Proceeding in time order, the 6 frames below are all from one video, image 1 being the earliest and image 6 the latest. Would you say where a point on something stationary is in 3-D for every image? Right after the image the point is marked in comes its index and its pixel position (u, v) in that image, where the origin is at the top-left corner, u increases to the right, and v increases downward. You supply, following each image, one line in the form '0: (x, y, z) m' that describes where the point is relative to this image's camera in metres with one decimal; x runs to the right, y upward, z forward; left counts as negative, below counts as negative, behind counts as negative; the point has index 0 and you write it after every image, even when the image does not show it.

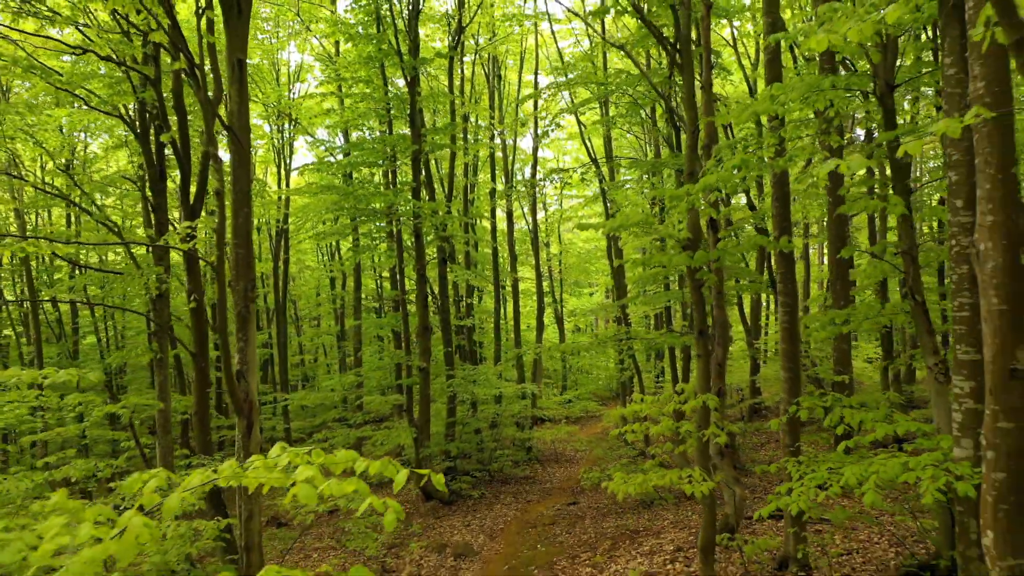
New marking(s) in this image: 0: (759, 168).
0: (+2.5, +1.2, +5.2) m
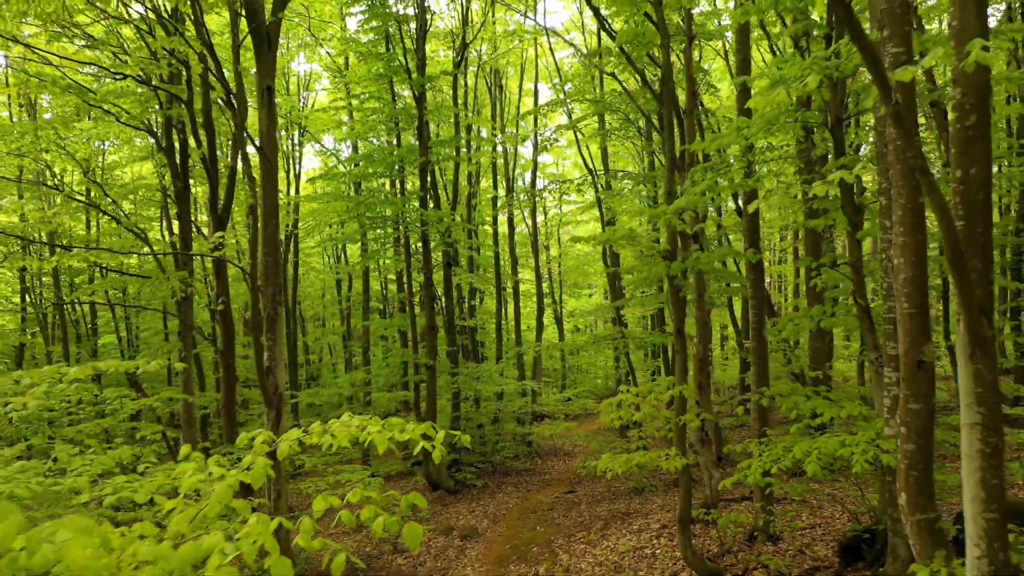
0: (+2.5, +1.2, +5.9) m
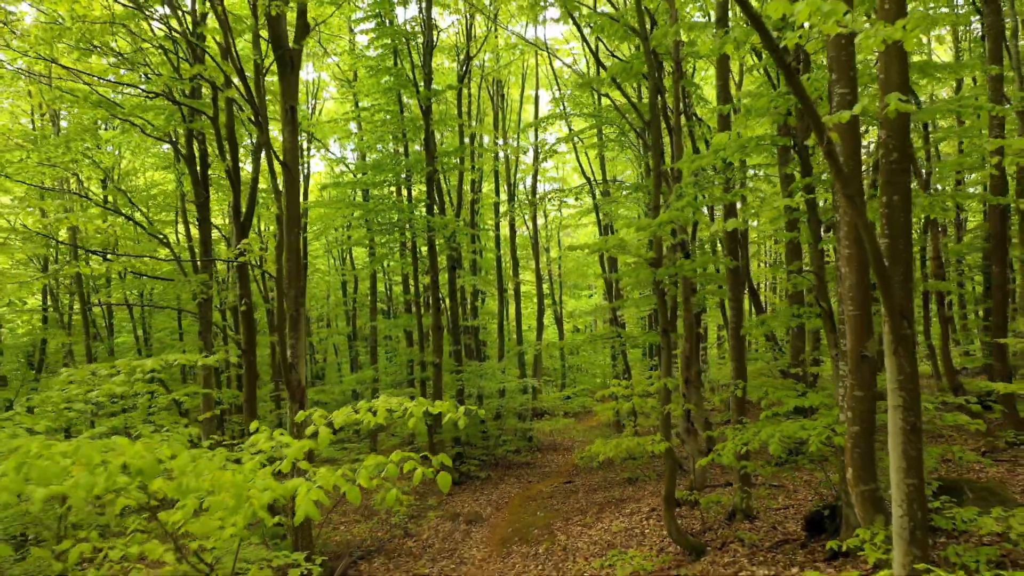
0: (+2.6, +1.1, +6.6) m
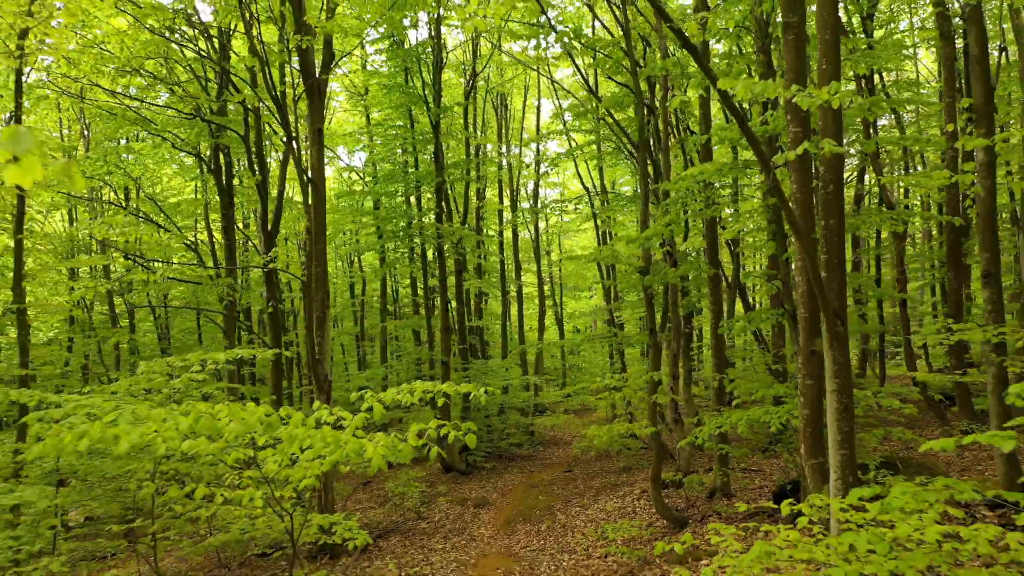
0: (+2.7, +1.0, +7.5) m
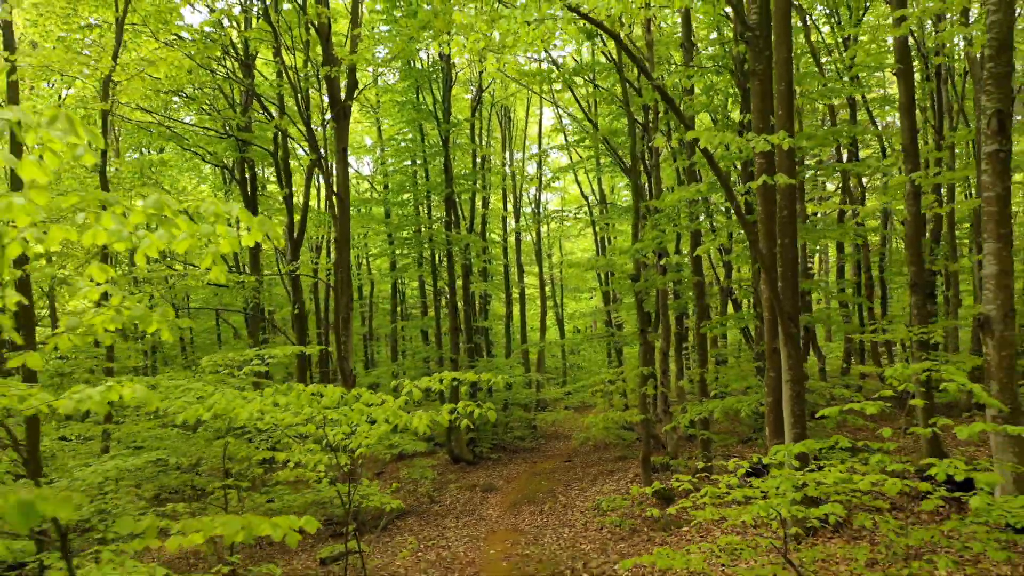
0: (+2.8, +1.0, +8.5) m
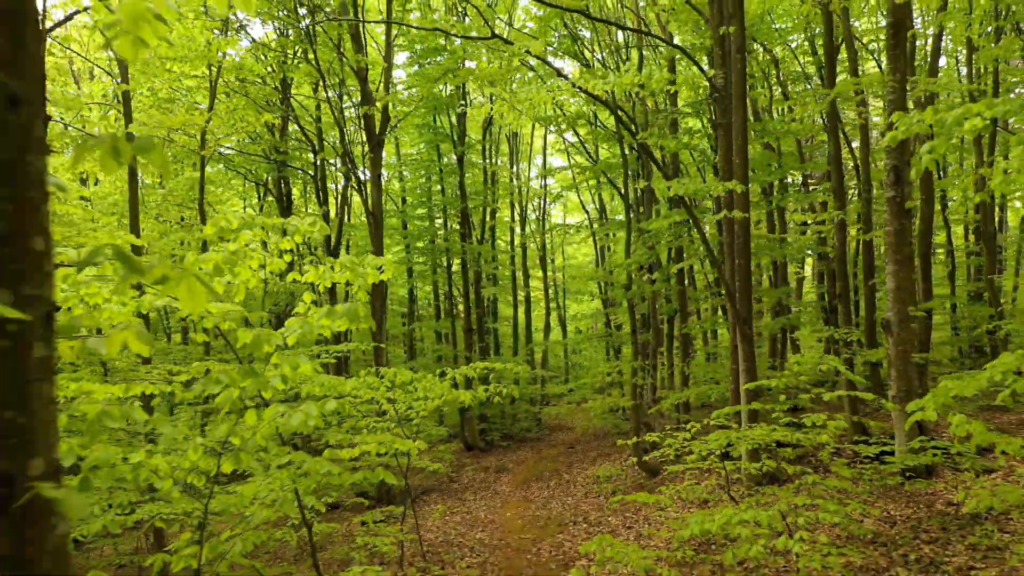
0: (+3.0, +0.8, +10.1) m
